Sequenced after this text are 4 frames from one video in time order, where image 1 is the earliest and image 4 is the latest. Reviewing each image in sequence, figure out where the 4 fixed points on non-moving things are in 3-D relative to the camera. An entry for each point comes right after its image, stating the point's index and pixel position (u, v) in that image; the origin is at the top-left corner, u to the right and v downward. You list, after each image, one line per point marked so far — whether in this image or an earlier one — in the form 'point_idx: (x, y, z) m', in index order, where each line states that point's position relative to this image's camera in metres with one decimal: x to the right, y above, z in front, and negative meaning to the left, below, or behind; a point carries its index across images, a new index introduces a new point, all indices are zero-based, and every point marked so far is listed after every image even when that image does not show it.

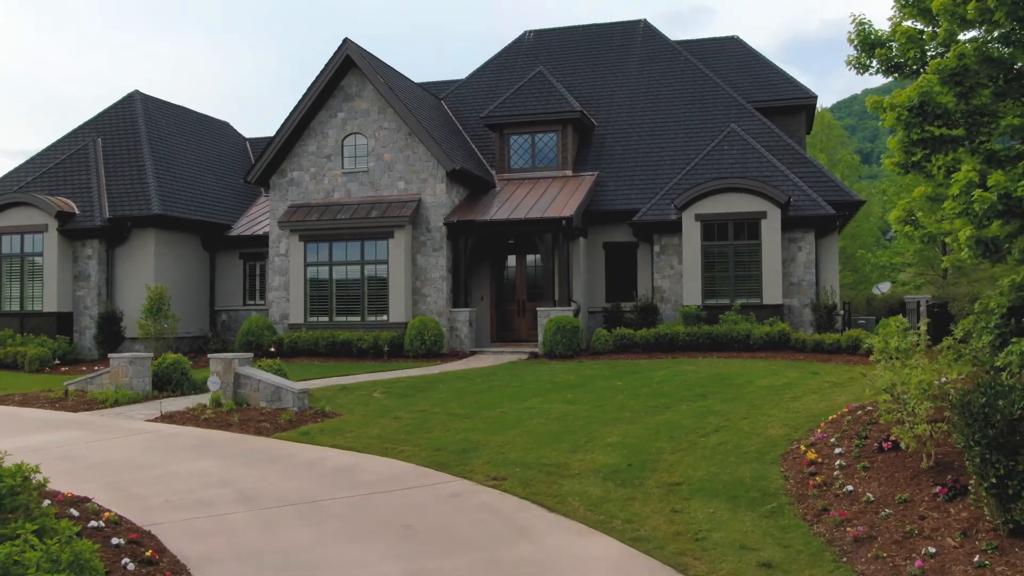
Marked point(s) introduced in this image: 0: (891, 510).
0: (+3.5, -2.0, +7.5) m
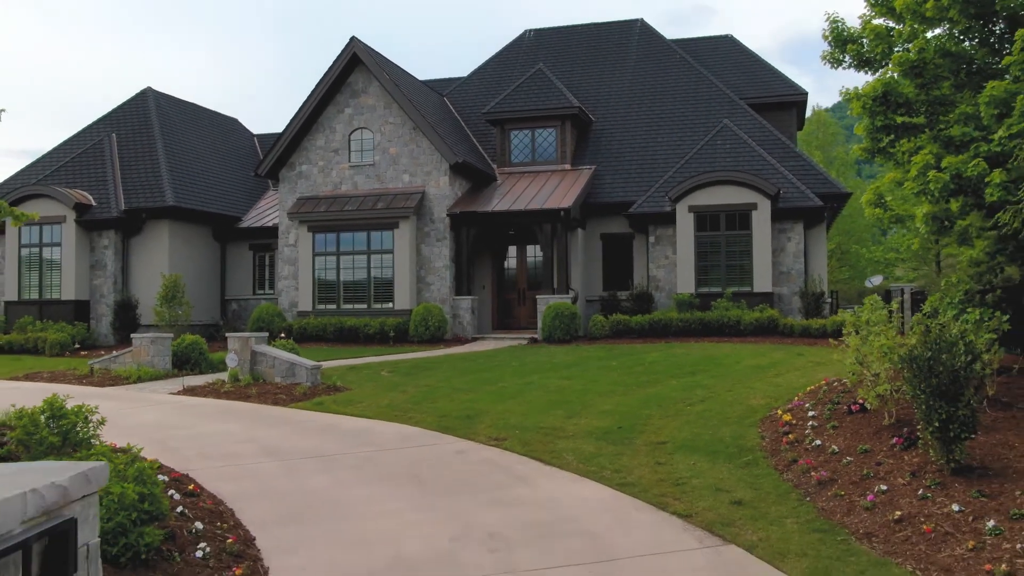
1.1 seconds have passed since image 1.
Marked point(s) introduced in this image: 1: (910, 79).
0: (+3.5, -1.7, +8.4) m
1: (+4.8, +2.5, +9.8) m
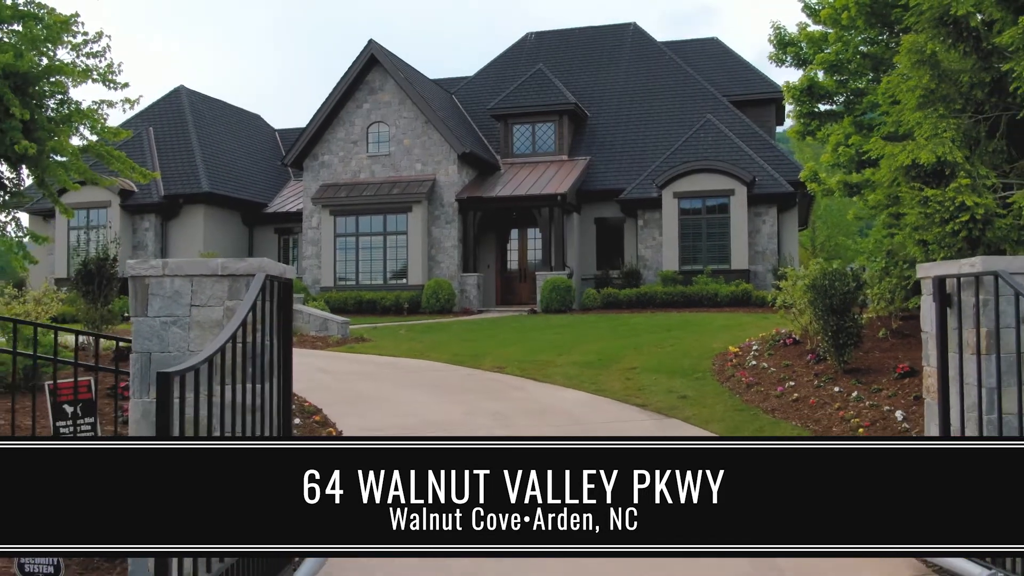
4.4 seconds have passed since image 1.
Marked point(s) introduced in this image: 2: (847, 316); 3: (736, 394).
0: (+3.5, -1.1, +10.7) m
1: (+4.8, +3.2, +12.2) m
2: (+4.0, -0.3, +9.7) m
3: (+2.8, -1.3, +10.0) m
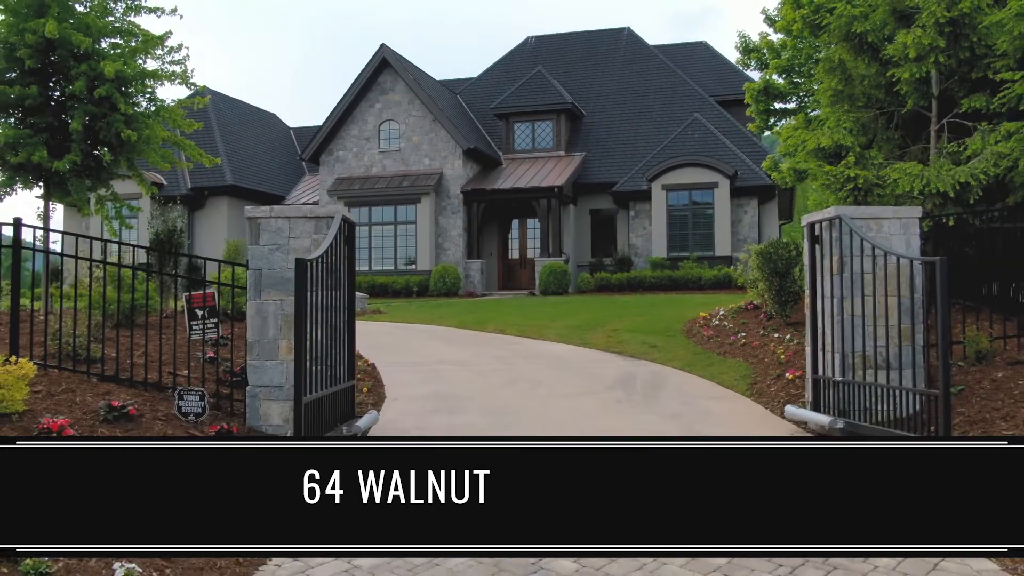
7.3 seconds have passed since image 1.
0: (+3.5, -0.6, +12.7) m
1: (+4.8, +3.7, +14.2) m
2: (+4.0, +0.1, +11.7) m
3: (+2.8, -0.9, +12.0) m
